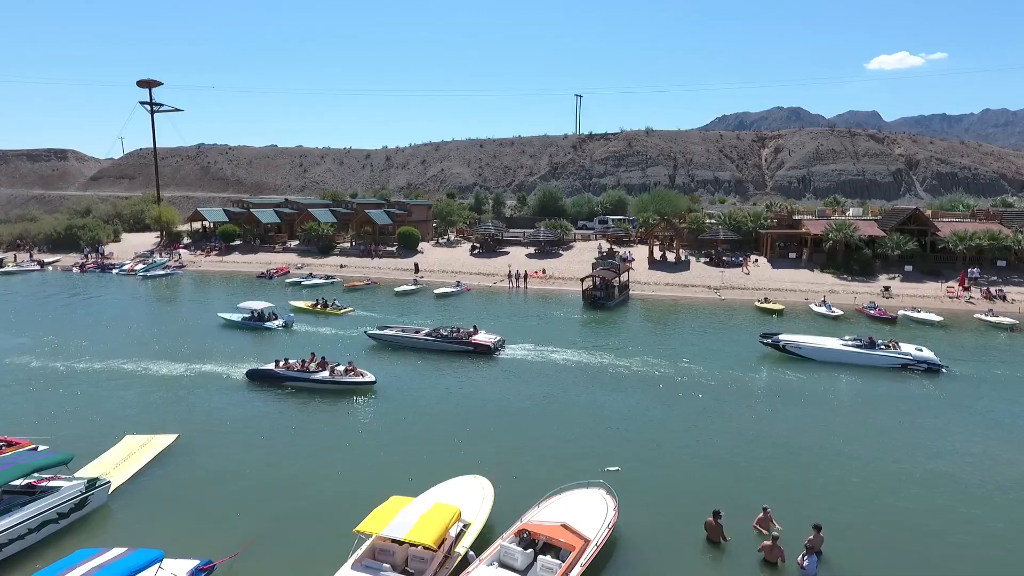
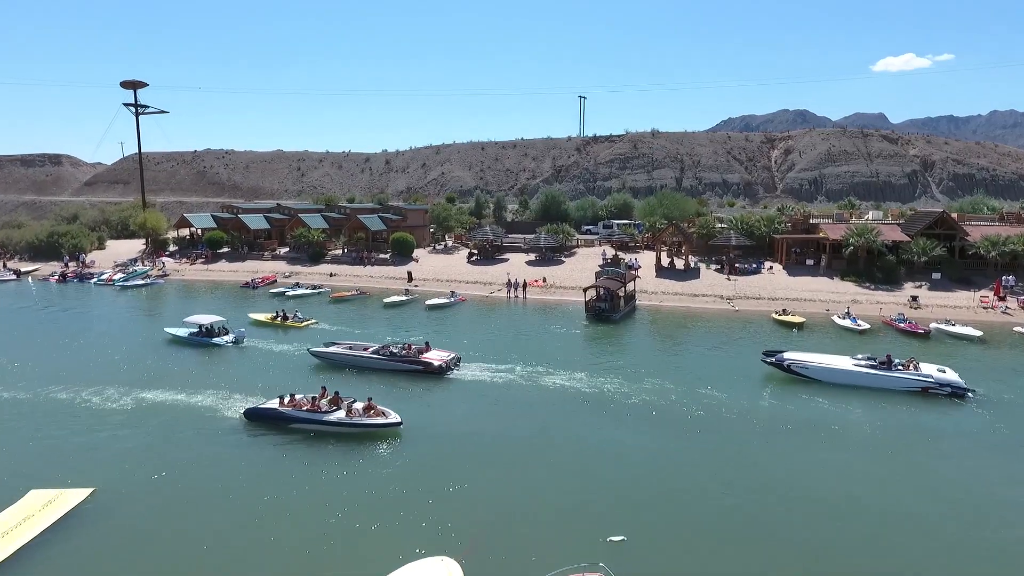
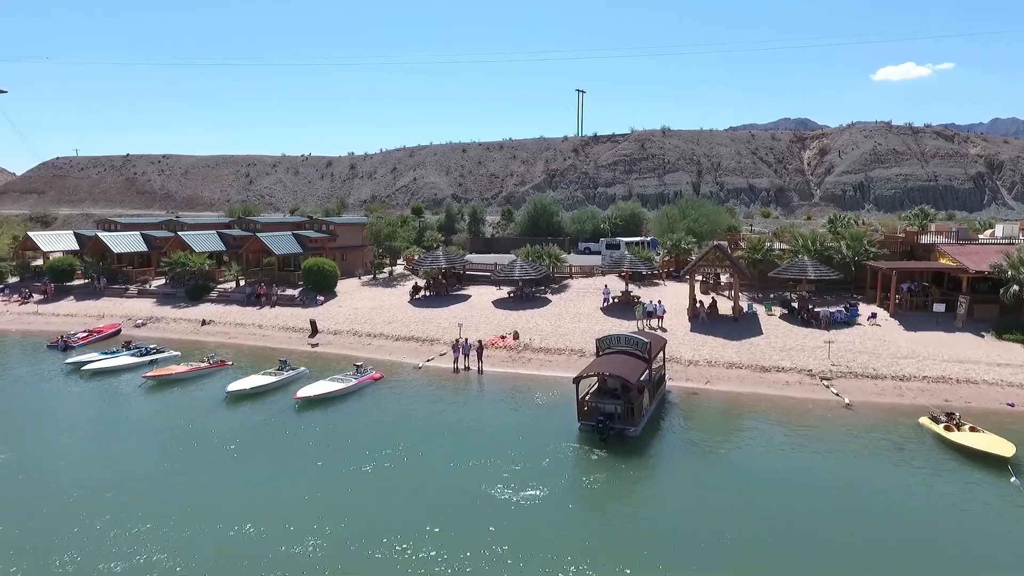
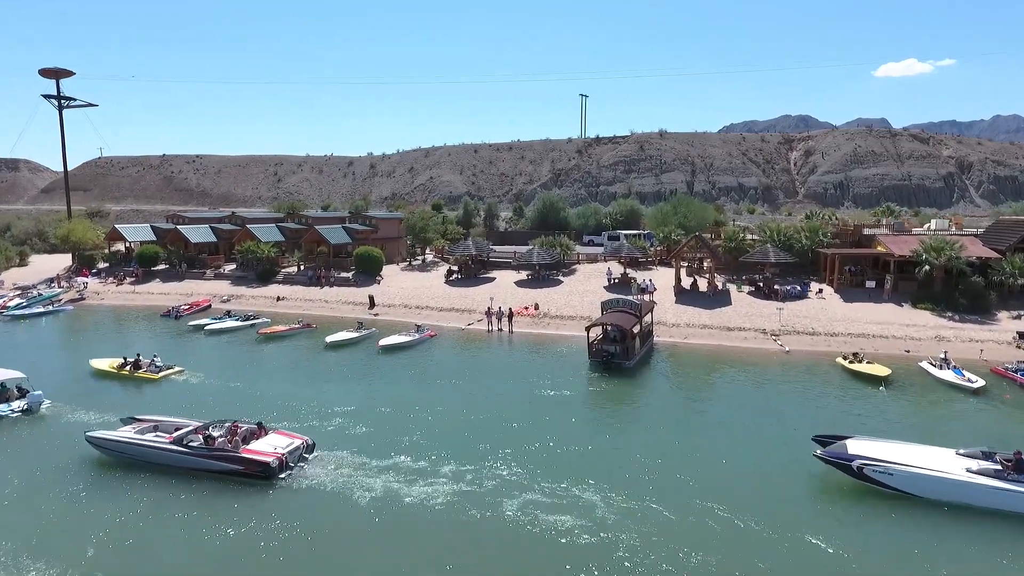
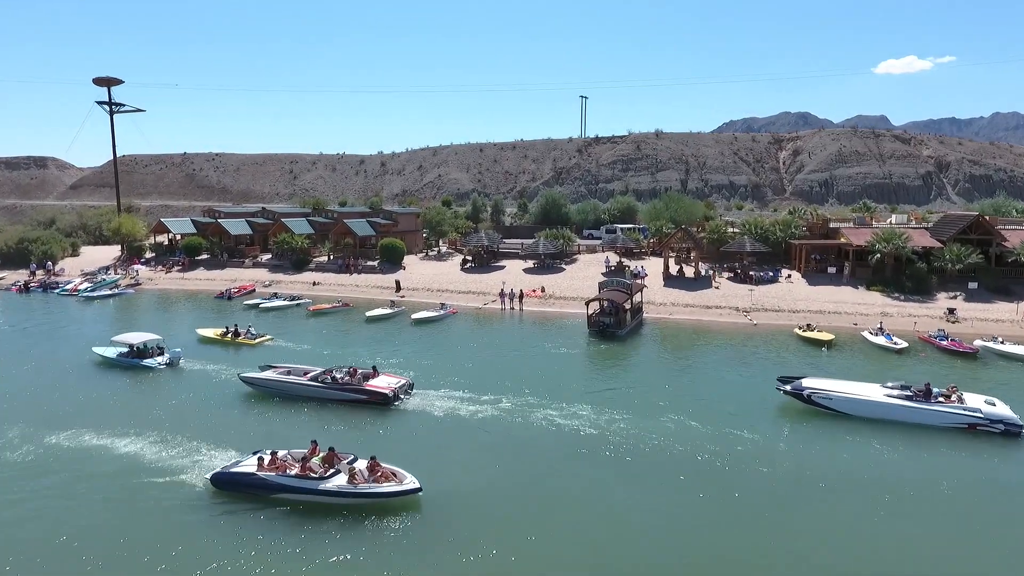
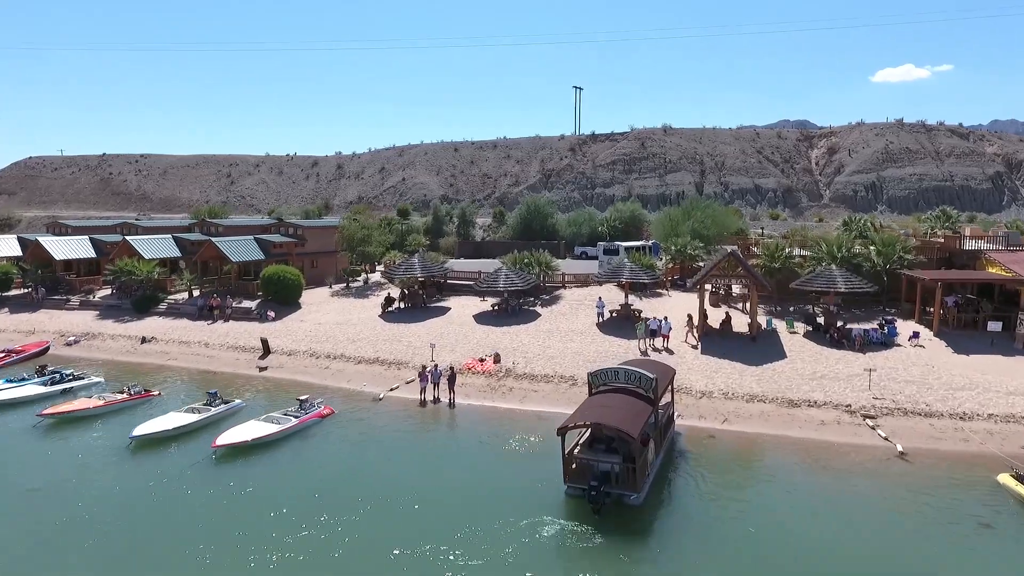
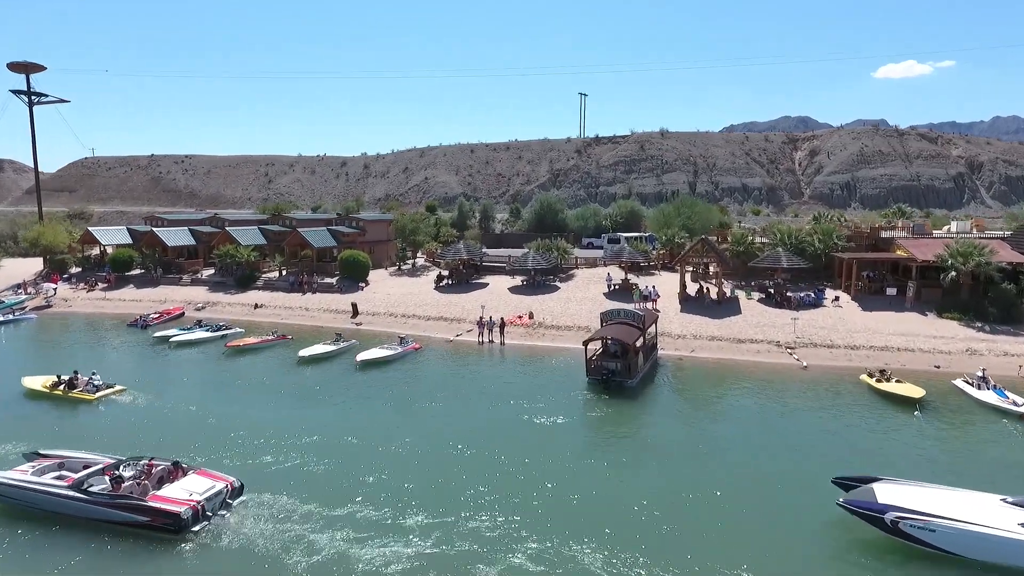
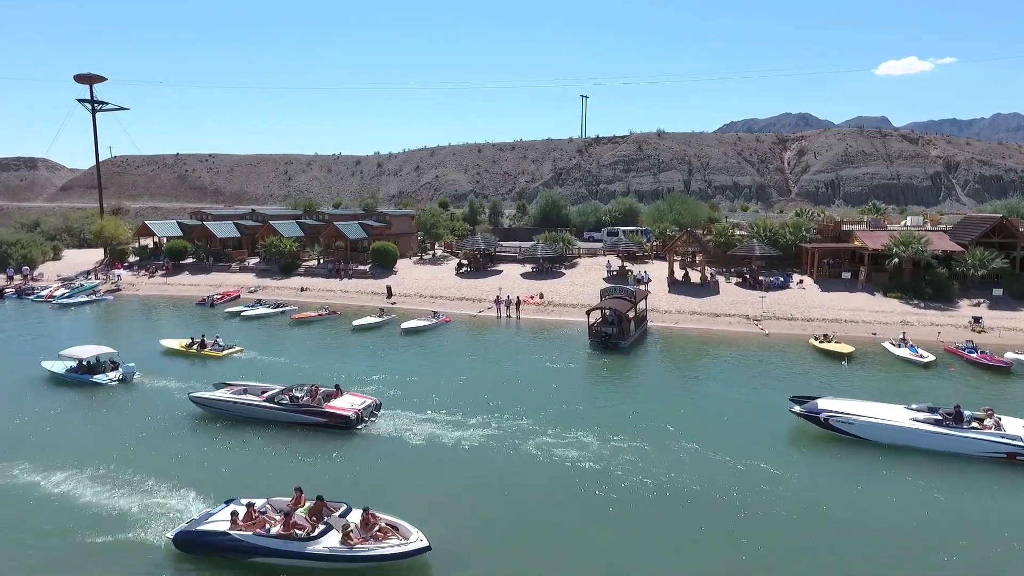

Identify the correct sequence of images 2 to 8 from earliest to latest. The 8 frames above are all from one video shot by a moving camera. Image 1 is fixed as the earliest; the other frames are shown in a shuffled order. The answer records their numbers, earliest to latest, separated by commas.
2, 5, 8, 4, 7, 3, 6
